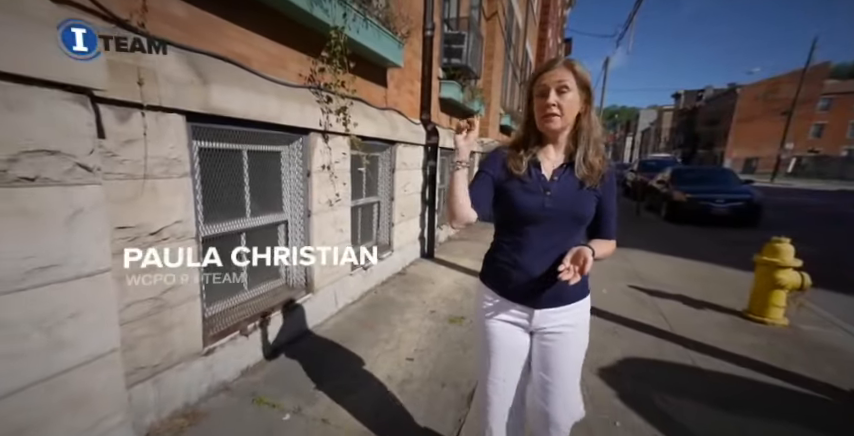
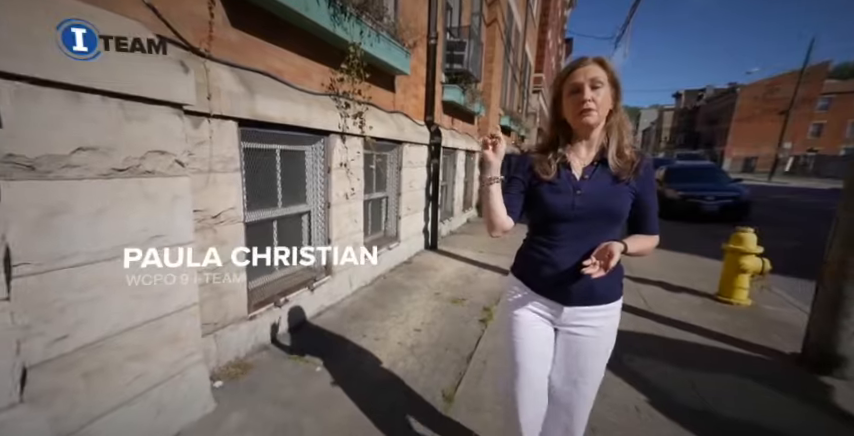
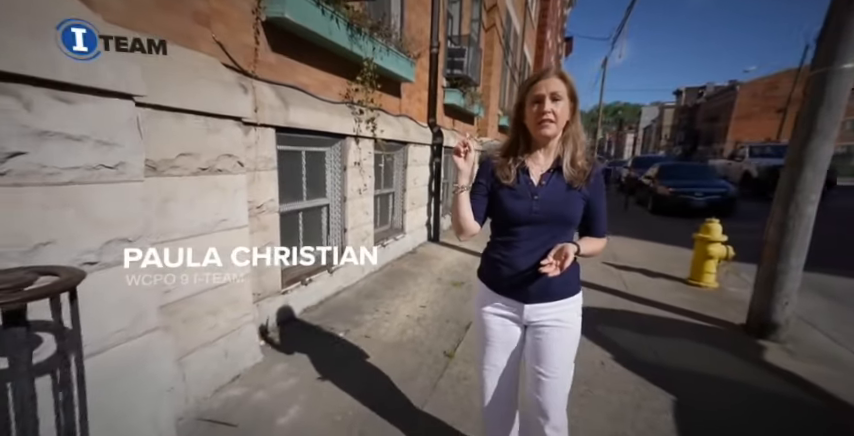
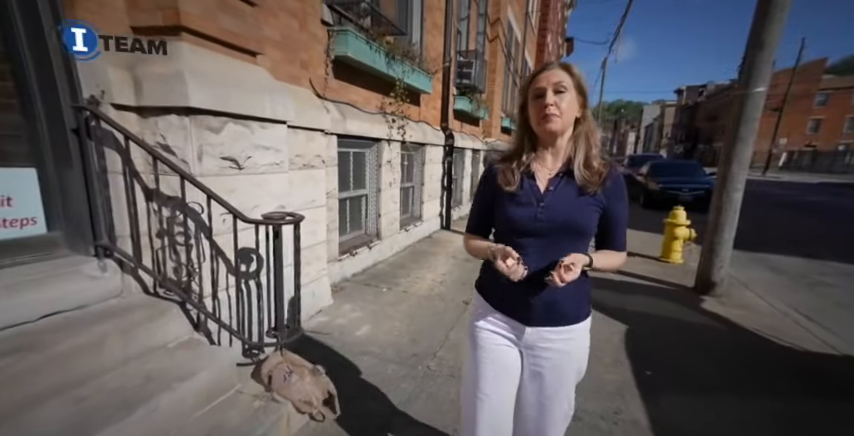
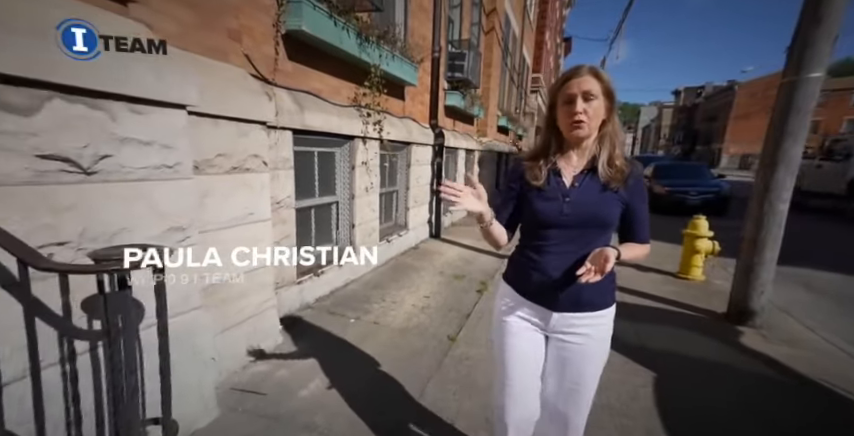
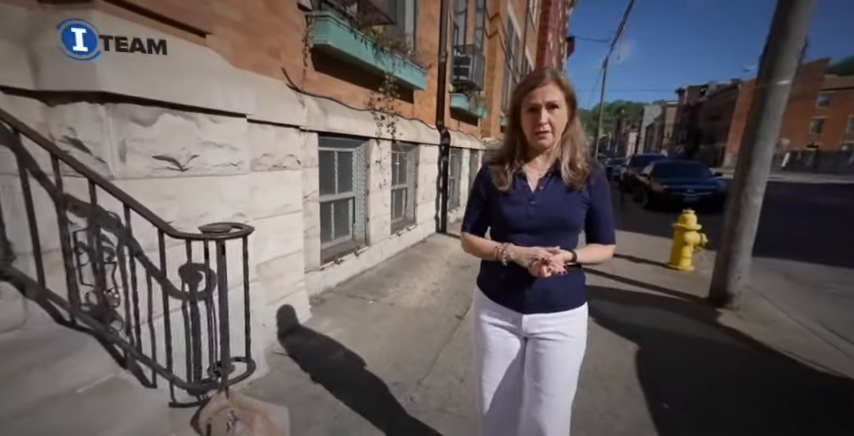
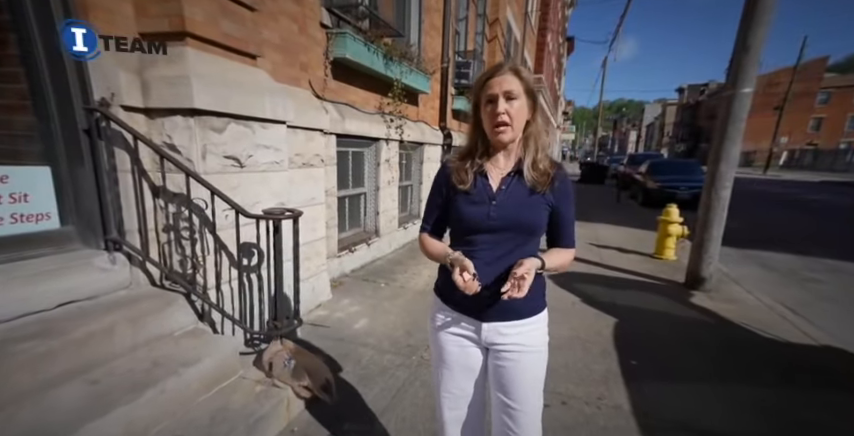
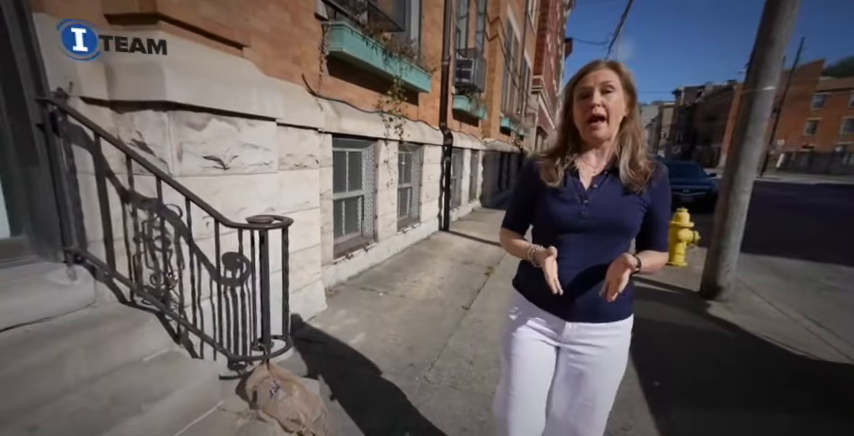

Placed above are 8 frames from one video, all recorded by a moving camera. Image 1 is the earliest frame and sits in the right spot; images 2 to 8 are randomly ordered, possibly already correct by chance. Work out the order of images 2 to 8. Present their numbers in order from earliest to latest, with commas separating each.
2, 3, 5, 6, 8, 4, 7
